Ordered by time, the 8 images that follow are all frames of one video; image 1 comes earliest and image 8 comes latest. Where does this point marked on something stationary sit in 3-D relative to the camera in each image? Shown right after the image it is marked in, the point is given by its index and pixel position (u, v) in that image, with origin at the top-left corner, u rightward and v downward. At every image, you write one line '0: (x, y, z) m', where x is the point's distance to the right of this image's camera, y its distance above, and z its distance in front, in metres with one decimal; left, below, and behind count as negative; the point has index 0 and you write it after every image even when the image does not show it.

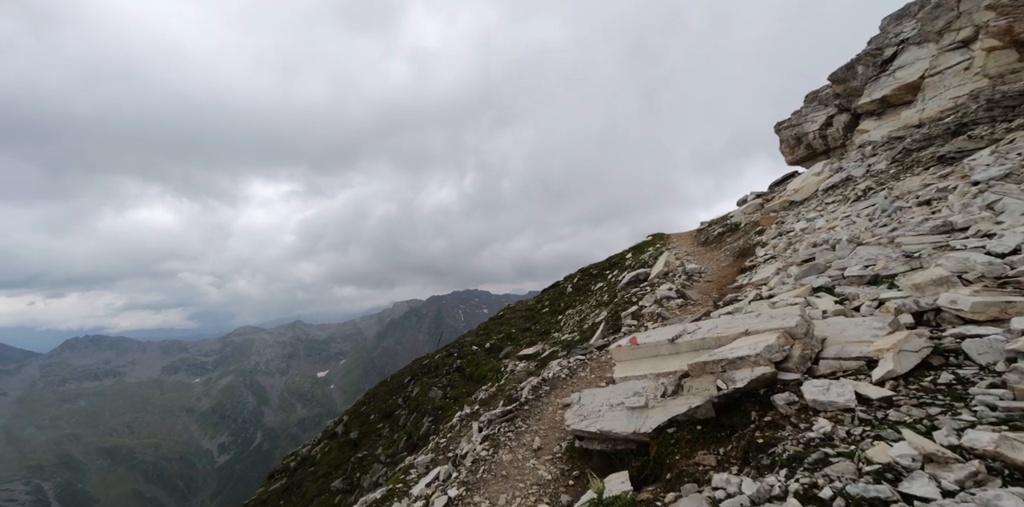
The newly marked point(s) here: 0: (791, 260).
0: (+9.3, -0.2, +14.5) m
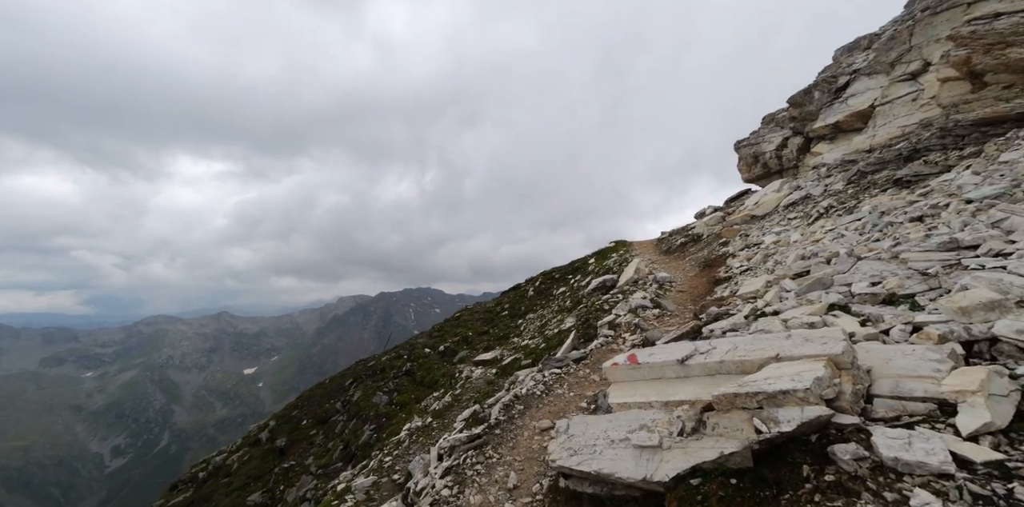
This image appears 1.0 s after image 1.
0: (+8.5, -0.6, +13.7) m
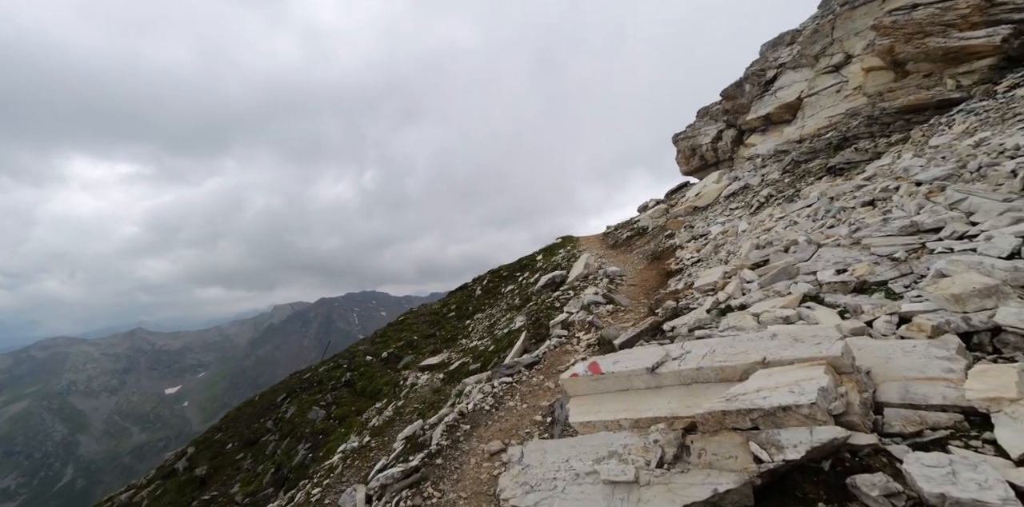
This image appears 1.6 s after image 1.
0: (+6.8, -0.3, +13.1) m
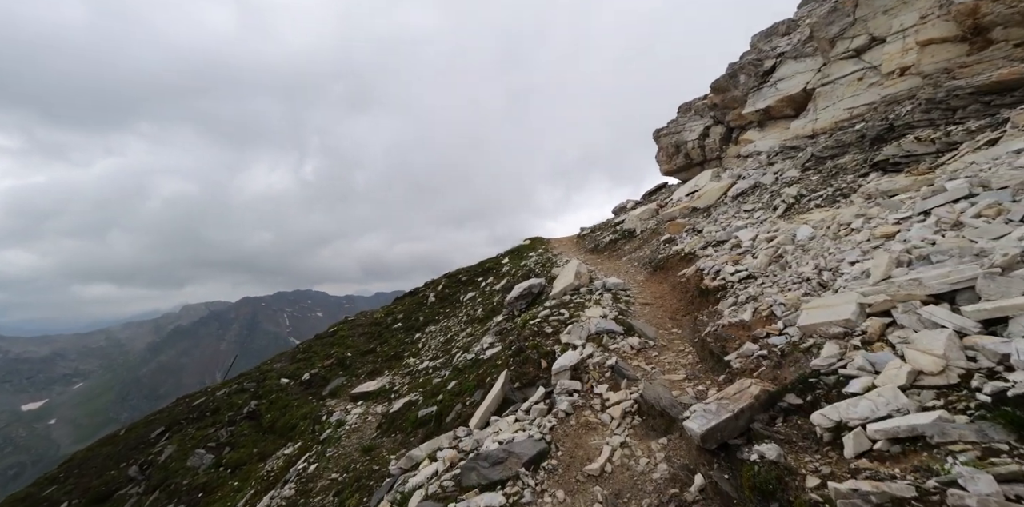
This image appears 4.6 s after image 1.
0: (+6.8, -0.6, +7.8) m
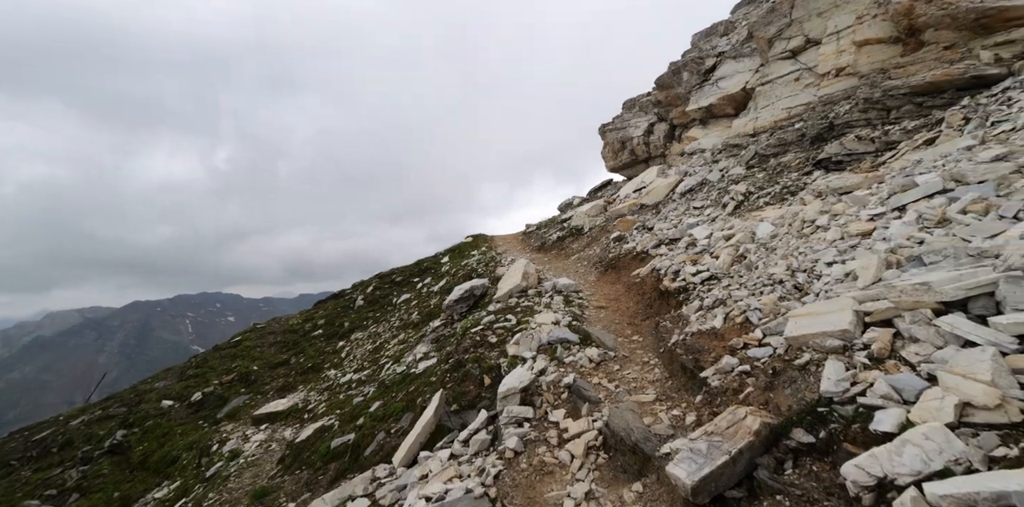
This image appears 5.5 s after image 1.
0: (+5.9, -0.6, +6.7) m
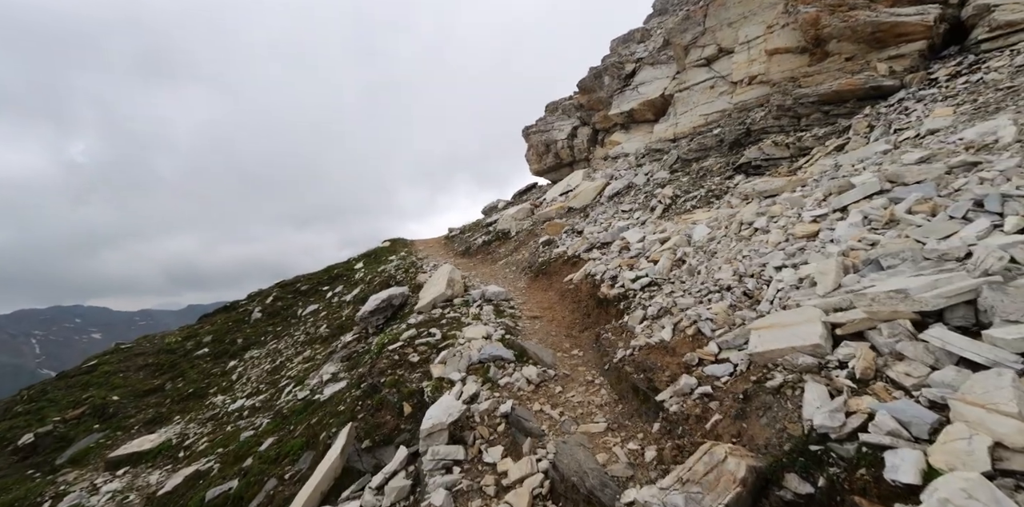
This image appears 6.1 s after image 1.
0: (+4.9, -0.7, +6.1) m
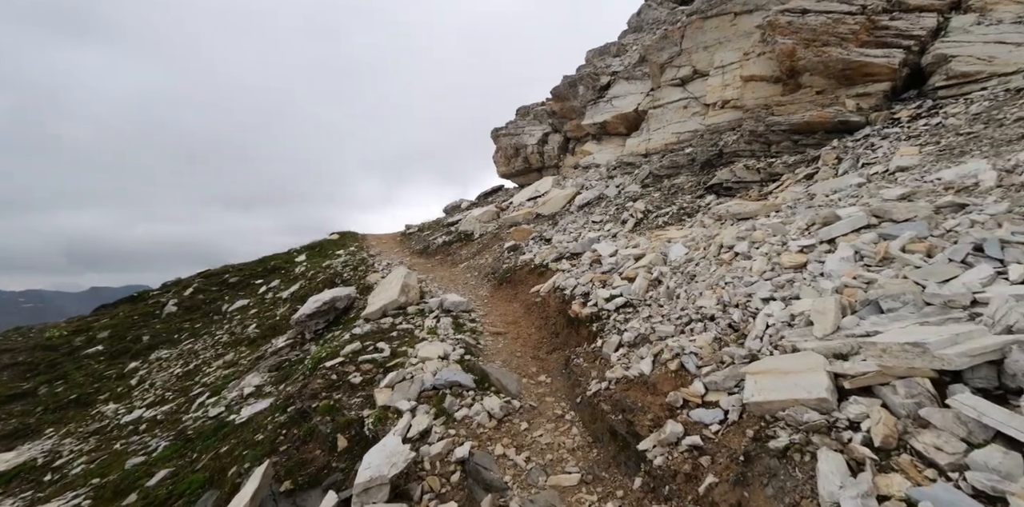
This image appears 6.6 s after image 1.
0: (+4.5, -1.3, +5.5) m
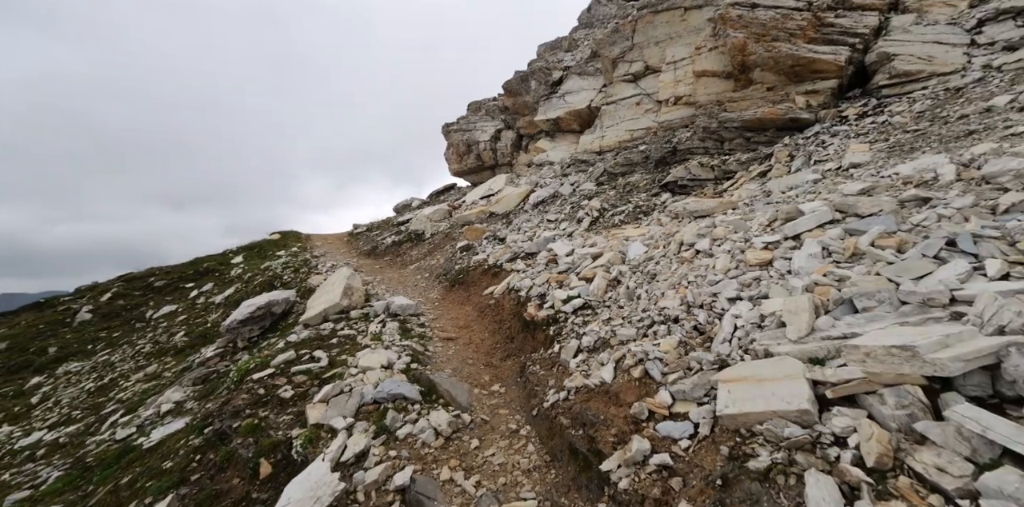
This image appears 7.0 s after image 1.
0: (+3.9, -1.2, +4.9) m
